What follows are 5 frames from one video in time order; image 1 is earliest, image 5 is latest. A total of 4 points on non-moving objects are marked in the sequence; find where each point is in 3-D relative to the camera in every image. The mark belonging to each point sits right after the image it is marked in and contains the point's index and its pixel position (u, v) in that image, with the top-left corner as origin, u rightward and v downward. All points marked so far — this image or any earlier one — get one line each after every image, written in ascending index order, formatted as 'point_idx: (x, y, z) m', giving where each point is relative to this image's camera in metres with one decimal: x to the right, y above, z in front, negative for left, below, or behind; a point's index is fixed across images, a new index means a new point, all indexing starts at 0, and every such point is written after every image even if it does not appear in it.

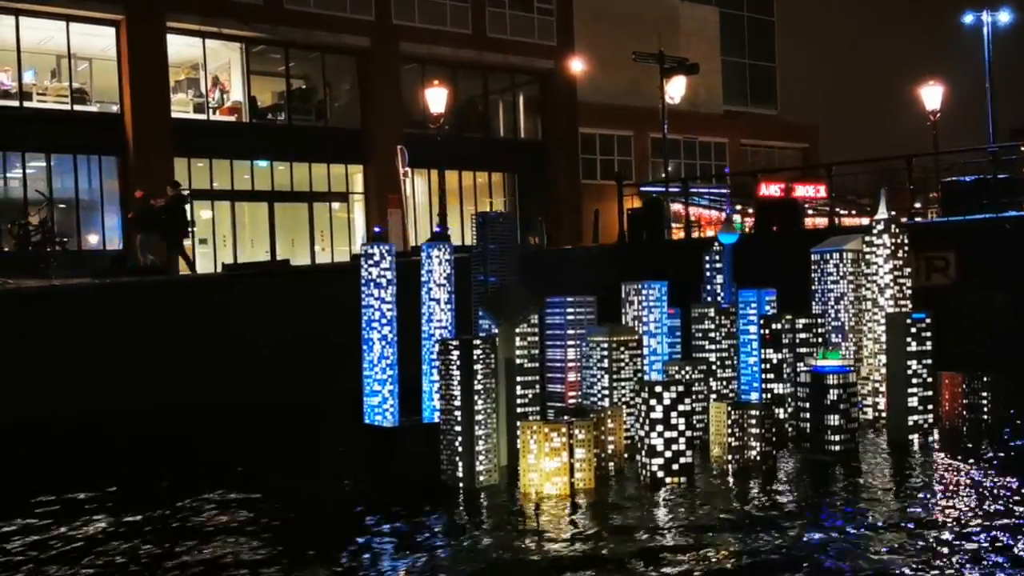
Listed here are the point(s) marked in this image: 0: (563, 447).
0: (+0.5, -1.6, +10.4) m
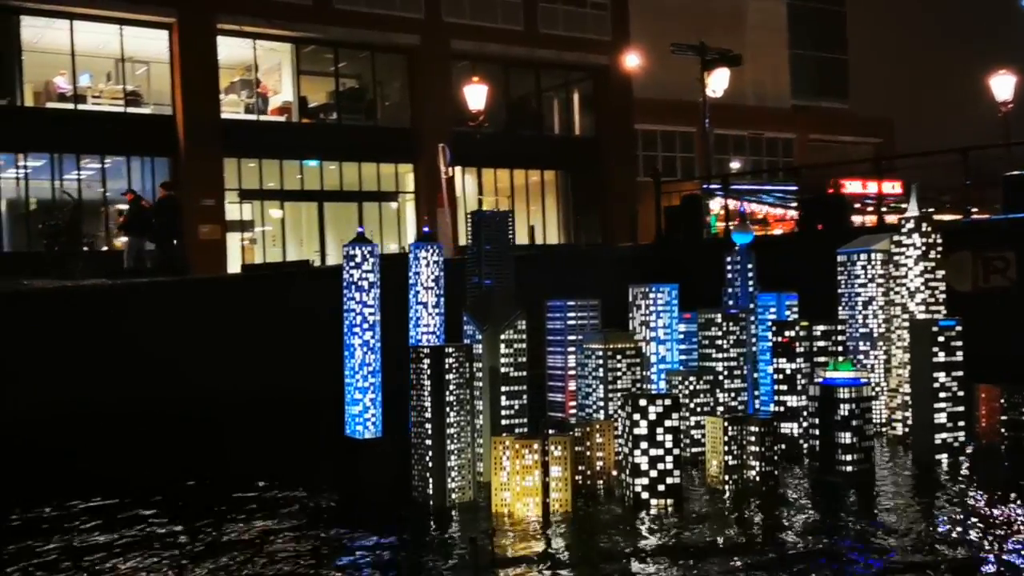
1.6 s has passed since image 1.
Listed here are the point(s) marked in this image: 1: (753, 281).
0: (+0.2, -1.6, +9.6) m
1: (+3.3, +0.1, +13.5) m
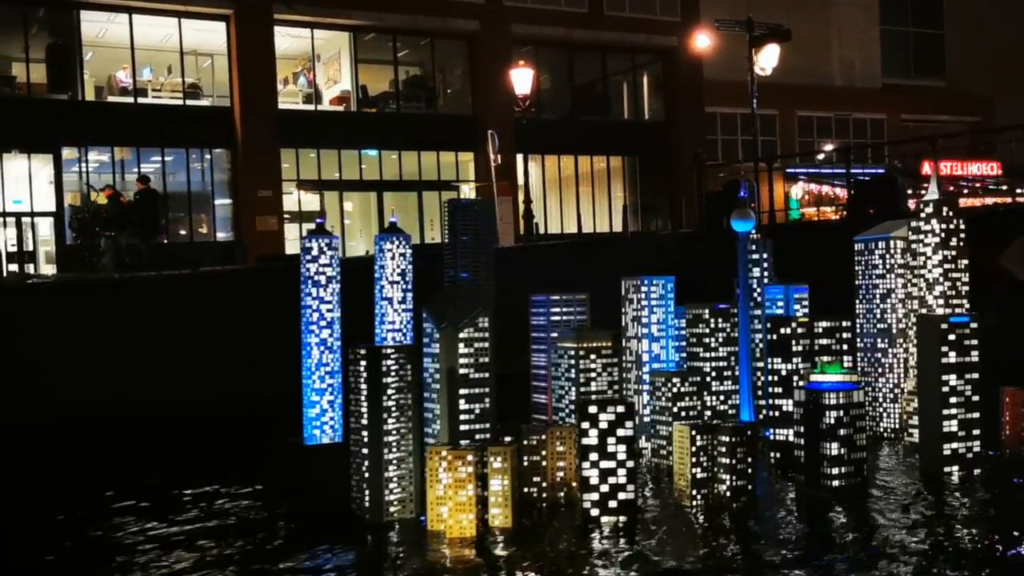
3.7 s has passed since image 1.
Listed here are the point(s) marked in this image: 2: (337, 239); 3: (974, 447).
0: (-0.3, -1.6, +8.8) m
1: (+3.1, +0.2, +12.3) m
2: (-1.8, +0.5, +11.0) m
3: (+4.6, -1.6, +10.4) m
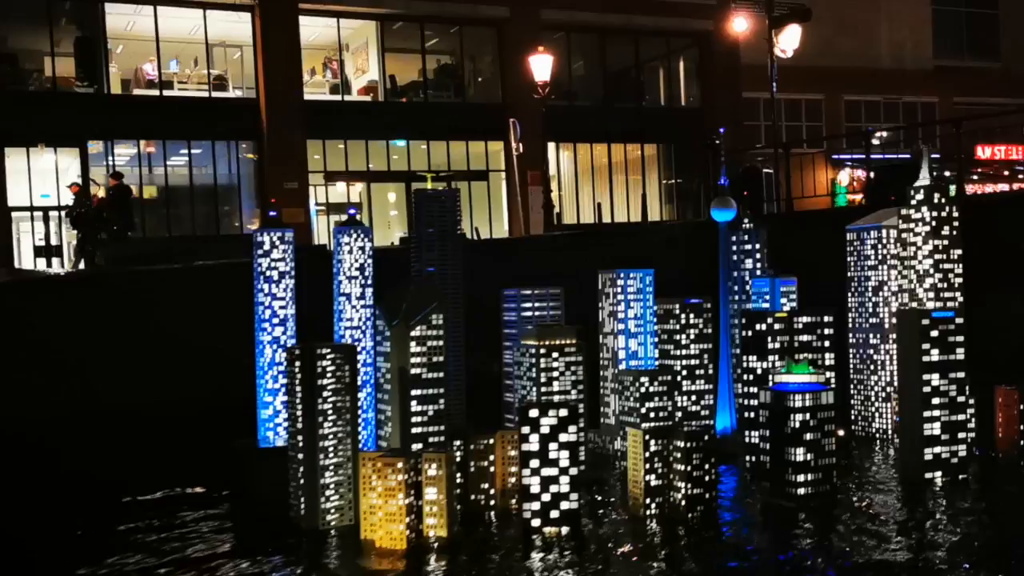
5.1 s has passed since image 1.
0: (-0.8, -1.6, +8.3) m
1: (+2.8, +0.2, +11.6) m
2: (-2.2, +0.6, +10.6) m
3: (+4.2, -1.5, +9.7) m
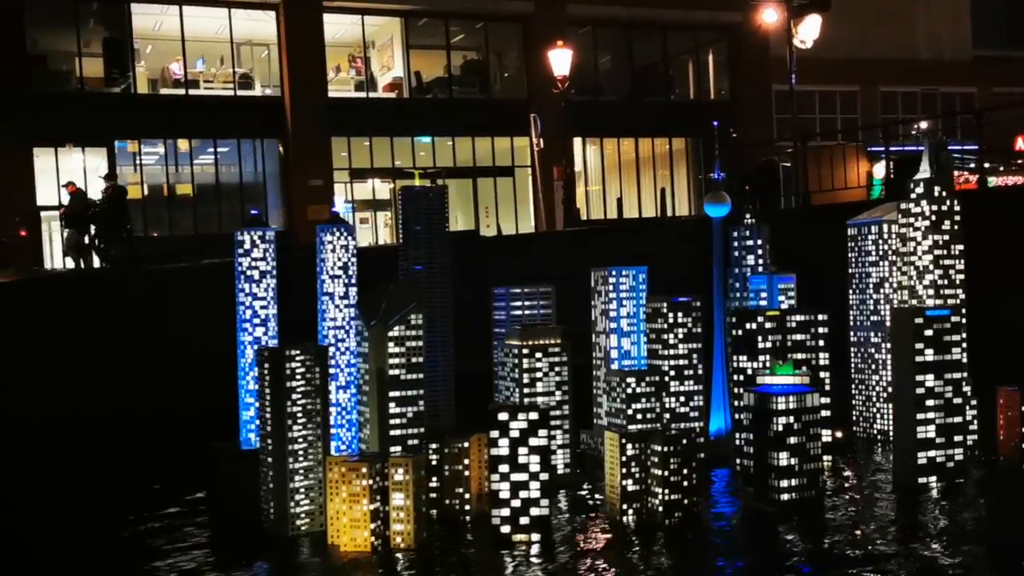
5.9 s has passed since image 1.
0: (-1.1, -1.6, +8.1) m
1: (+2.7, +0.3, +11.3) m
2: (-2.4, +0.6, +10.4) m
3: (+4.0, -1.5, +9.3) m
